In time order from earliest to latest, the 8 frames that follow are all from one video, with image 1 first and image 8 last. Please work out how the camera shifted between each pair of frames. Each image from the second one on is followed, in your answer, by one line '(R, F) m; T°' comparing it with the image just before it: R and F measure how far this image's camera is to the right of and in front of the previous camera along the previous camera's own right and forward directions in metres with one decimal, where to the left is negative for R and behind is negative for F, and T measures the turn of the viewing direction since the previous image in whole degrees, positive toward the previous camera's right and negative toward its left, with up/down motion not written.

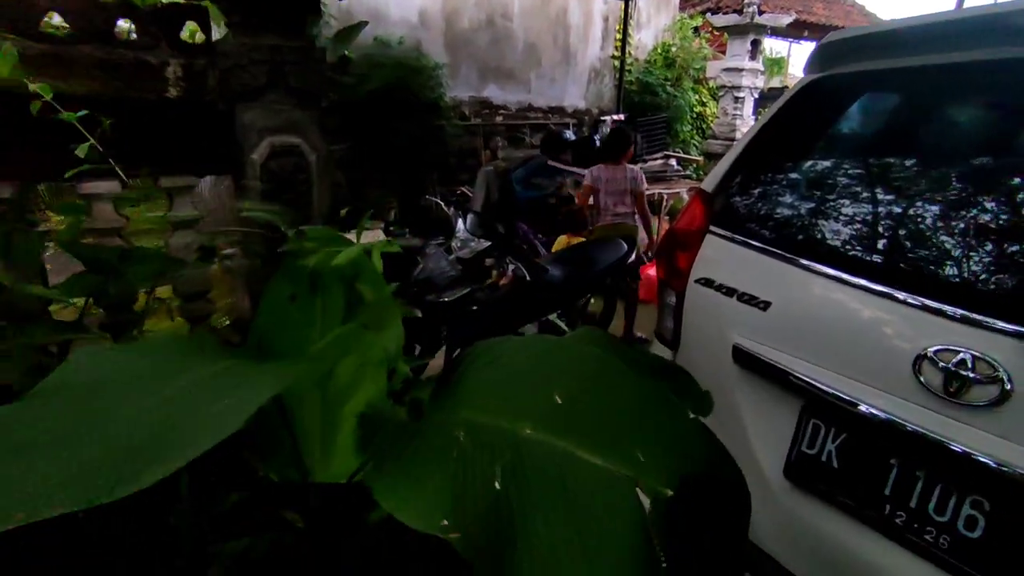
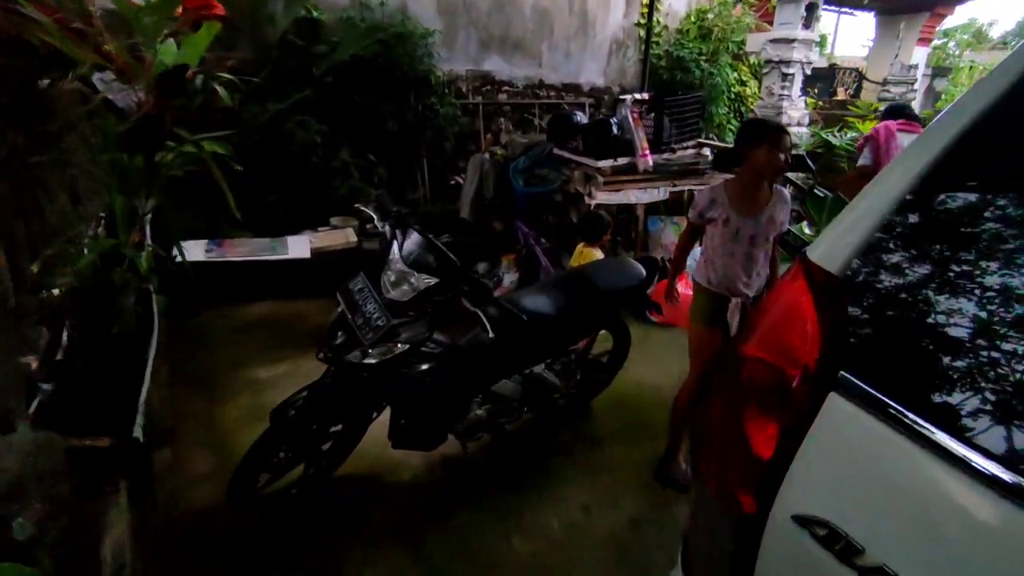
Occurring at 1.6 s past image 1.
(+0.2, +0.9) m; -2°
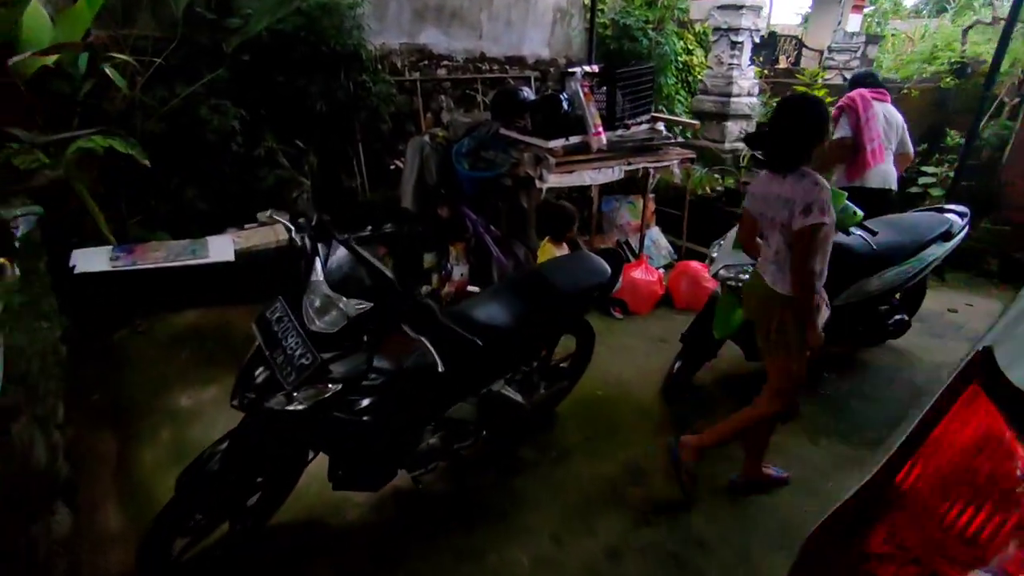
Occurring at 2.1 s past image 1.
(0.0, +0.3) m; +5°
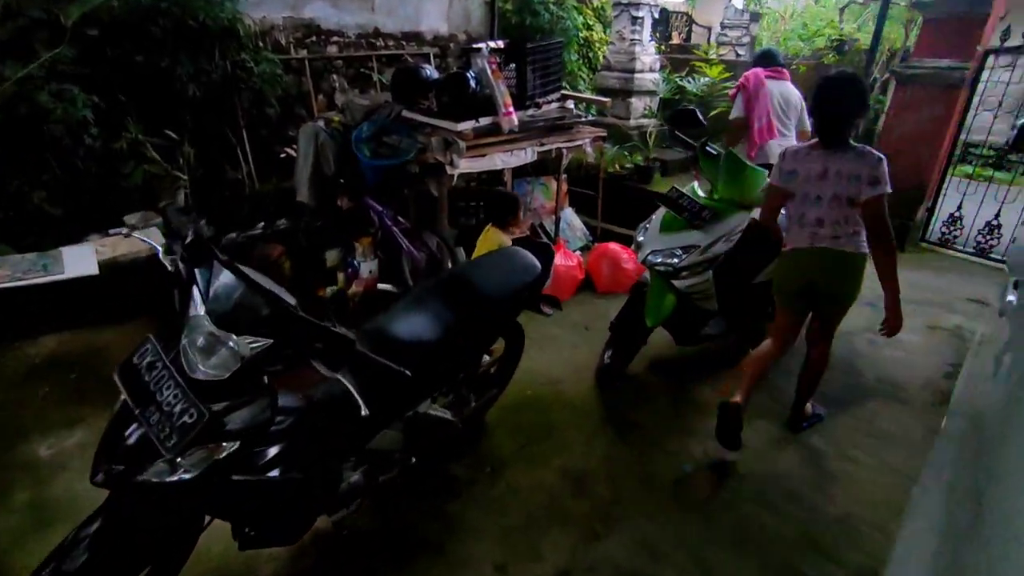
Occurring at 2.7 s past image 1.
(0.0, +0.2) m; +9°
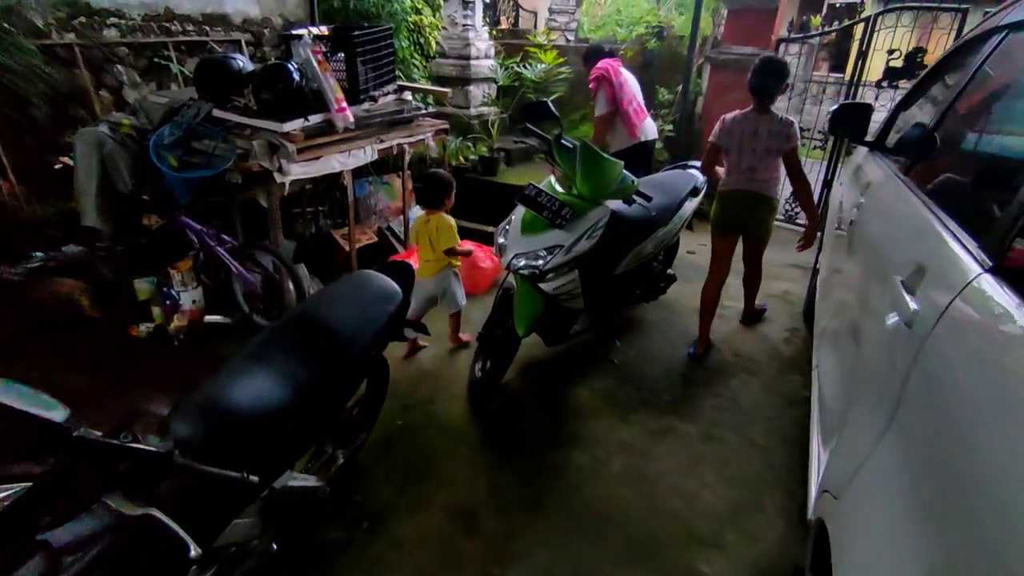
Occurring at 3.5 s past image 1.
(0.0, +0.2) m; +14°
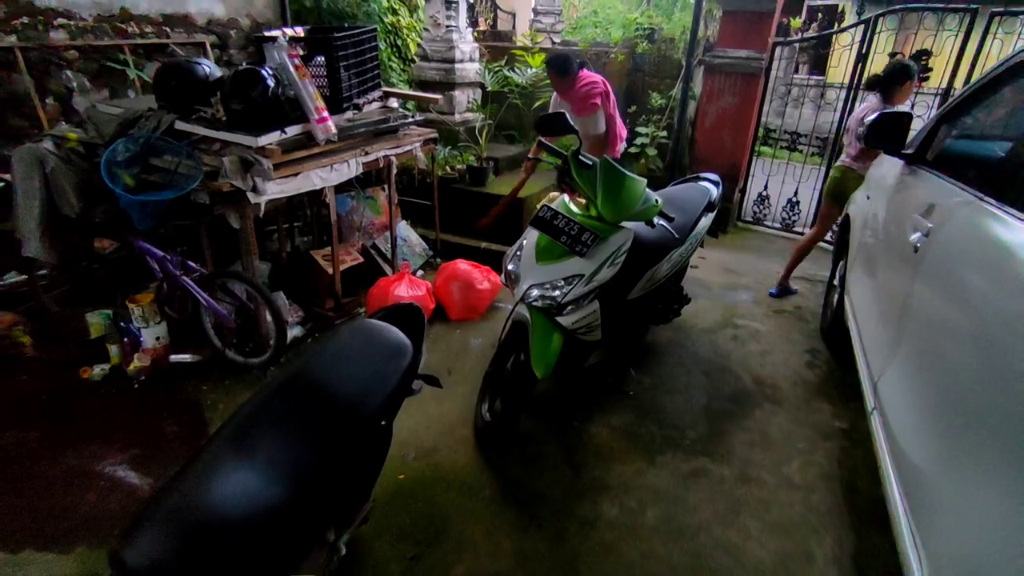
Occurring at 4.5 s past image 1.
(-0.2, +0.3) m; +3°
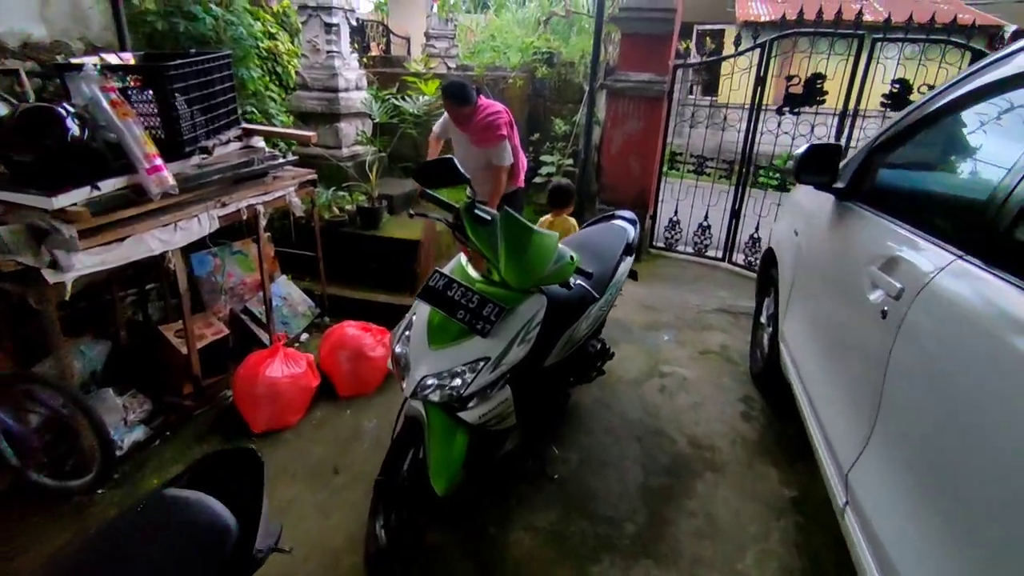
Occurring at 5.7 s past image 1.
(+0.1, +0.5) m; +8°
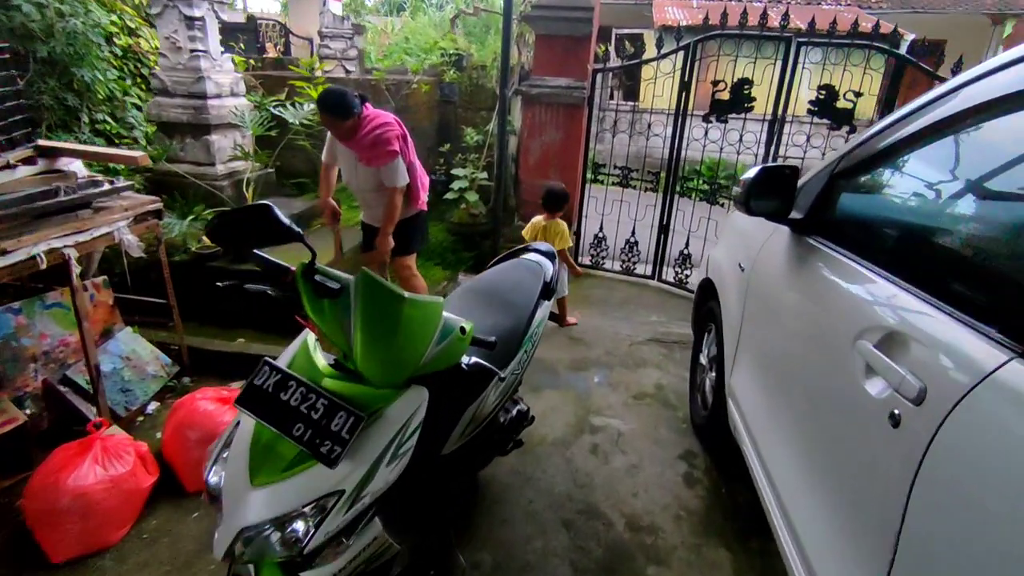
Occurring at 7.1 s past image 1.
(+0.2, +0.5) m; +7°
